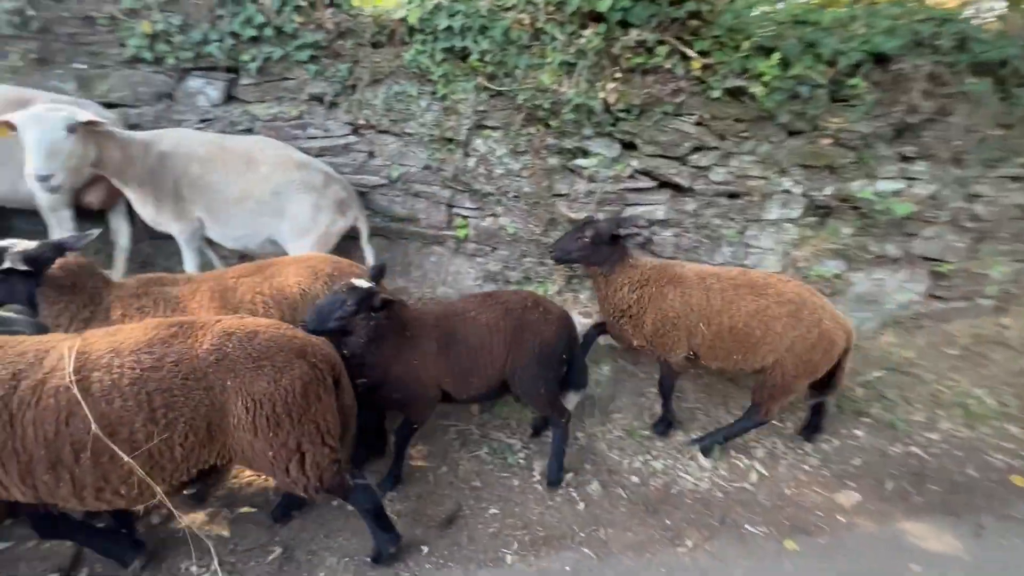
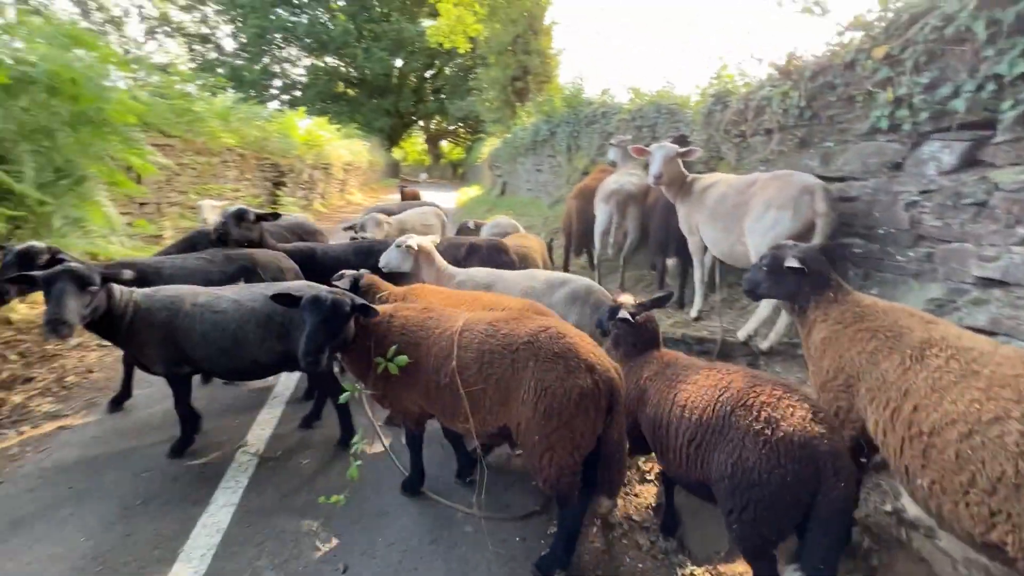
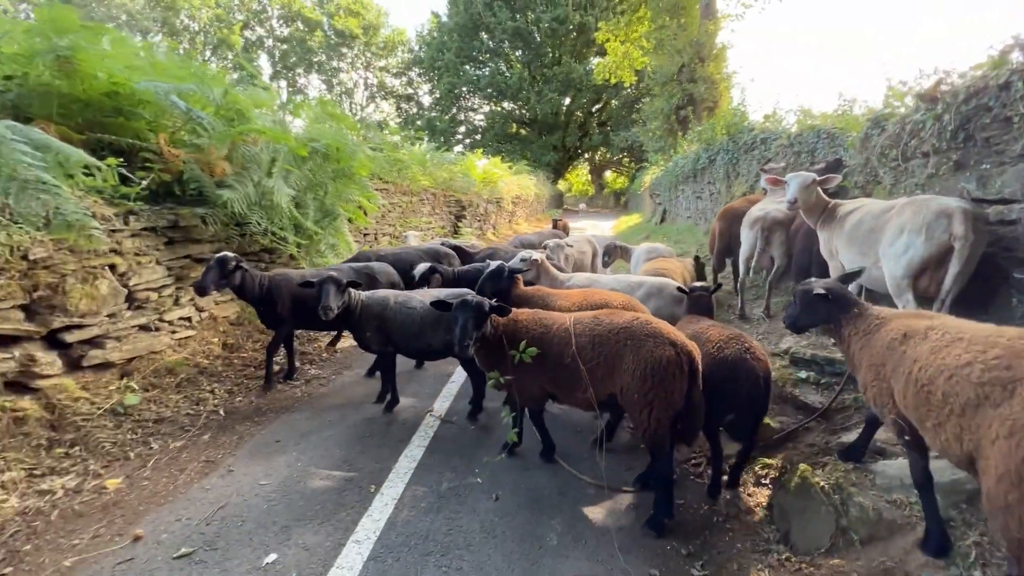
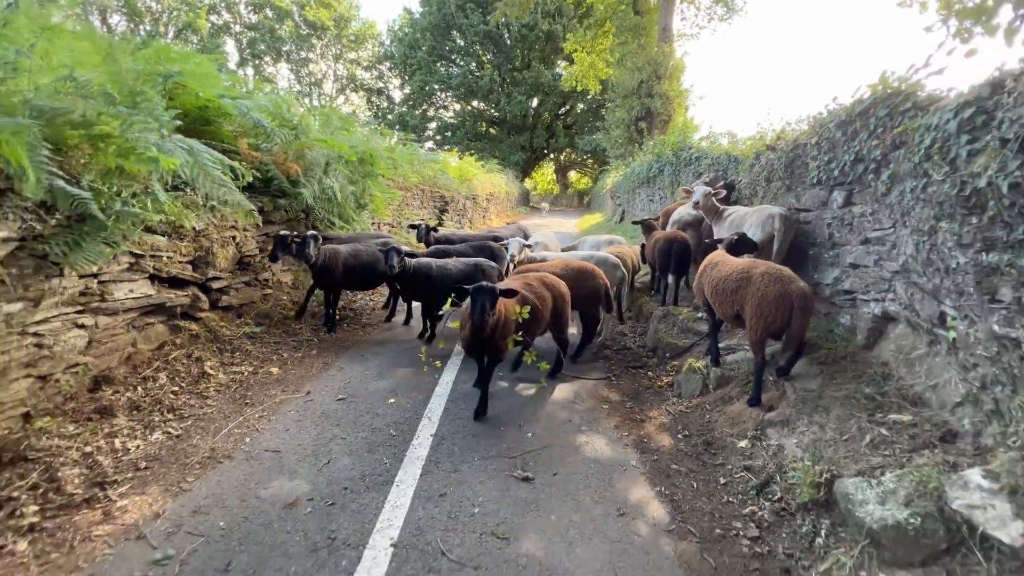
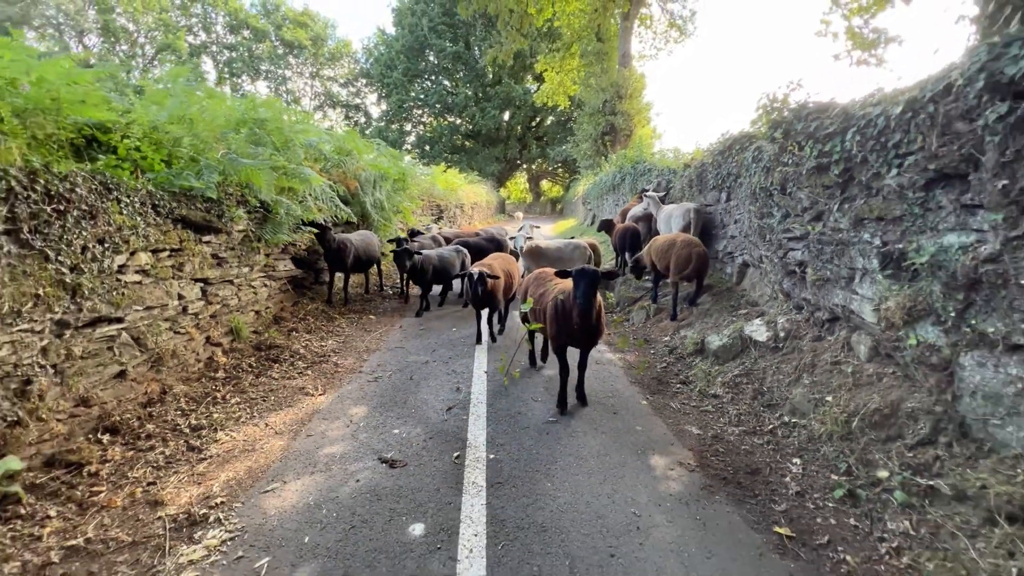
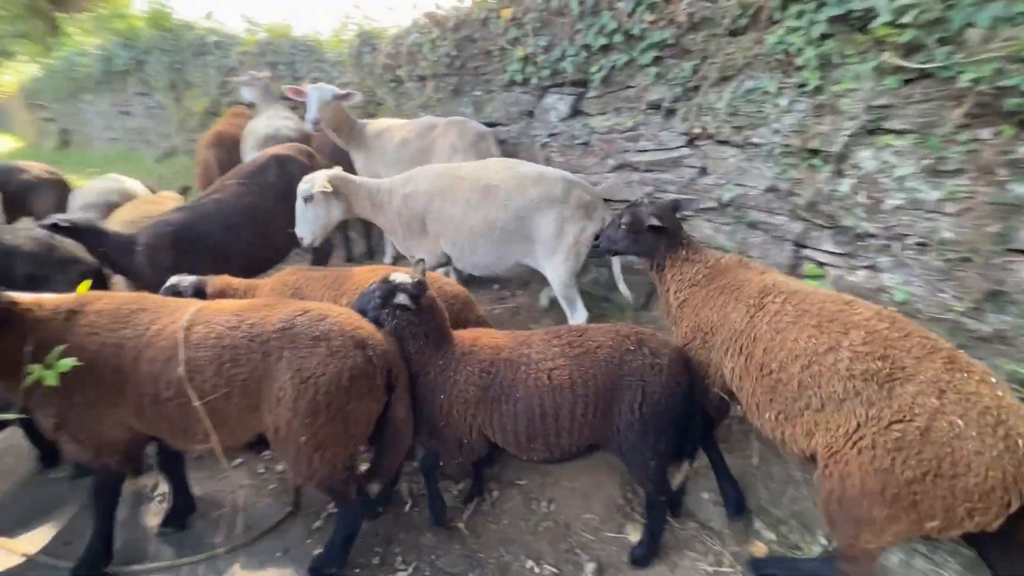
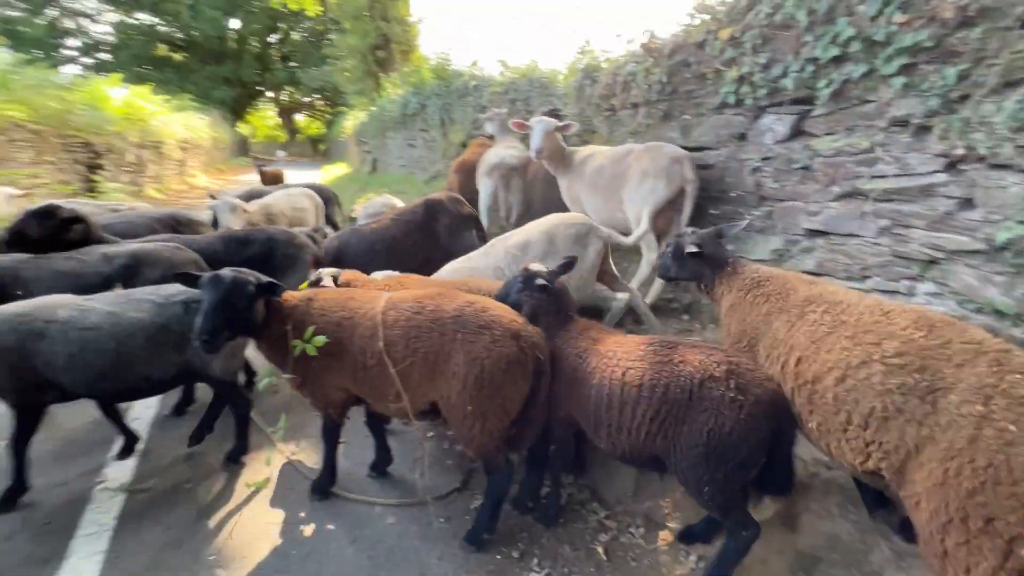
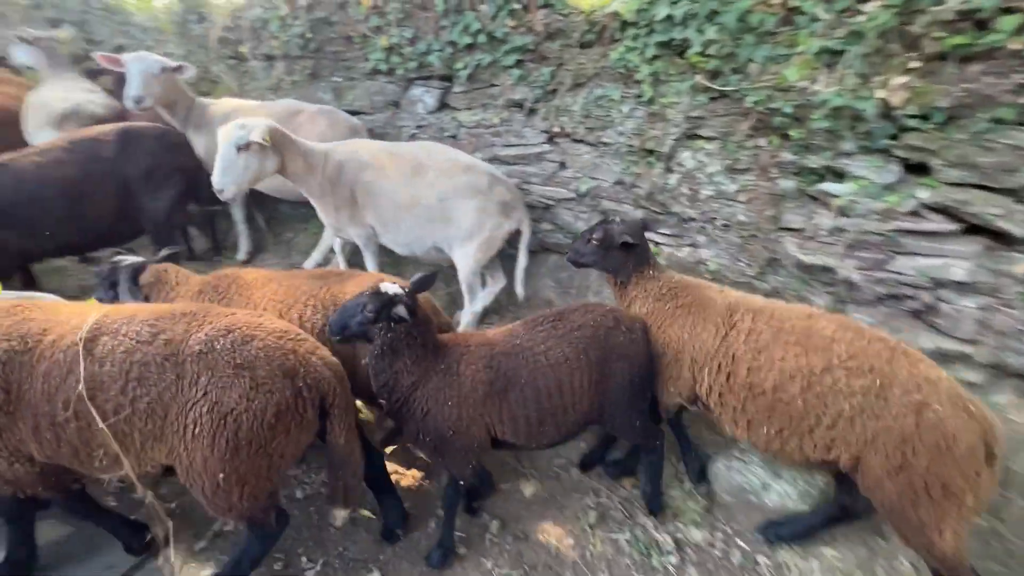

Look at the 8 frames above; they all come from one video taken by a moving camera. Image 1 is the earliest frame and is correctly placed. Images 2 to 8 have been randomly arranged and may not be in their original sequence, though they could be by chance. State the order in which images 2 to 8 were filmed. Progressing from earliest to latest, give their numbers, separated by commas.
8, 6, 7, 2, 3, 4, 5
